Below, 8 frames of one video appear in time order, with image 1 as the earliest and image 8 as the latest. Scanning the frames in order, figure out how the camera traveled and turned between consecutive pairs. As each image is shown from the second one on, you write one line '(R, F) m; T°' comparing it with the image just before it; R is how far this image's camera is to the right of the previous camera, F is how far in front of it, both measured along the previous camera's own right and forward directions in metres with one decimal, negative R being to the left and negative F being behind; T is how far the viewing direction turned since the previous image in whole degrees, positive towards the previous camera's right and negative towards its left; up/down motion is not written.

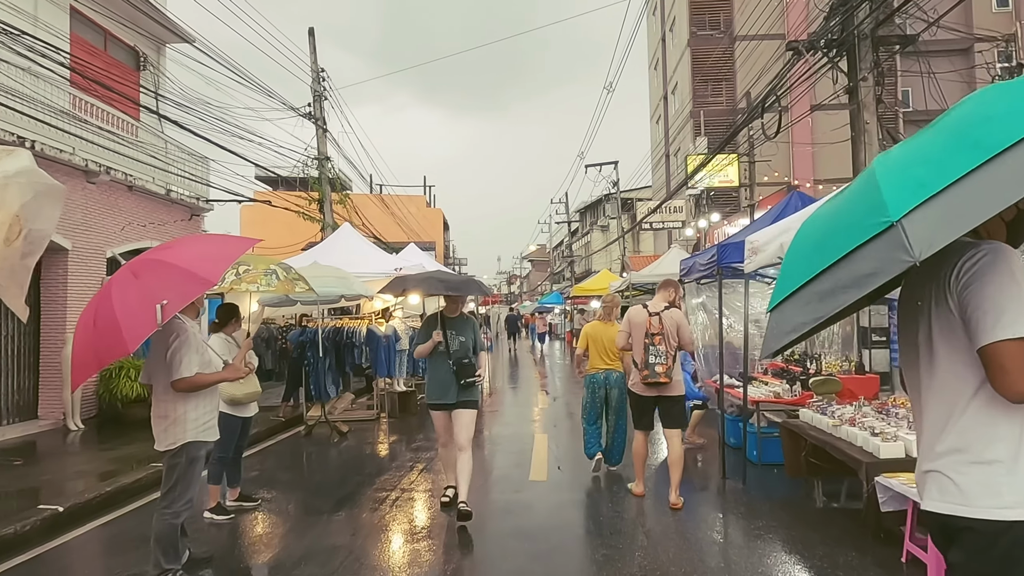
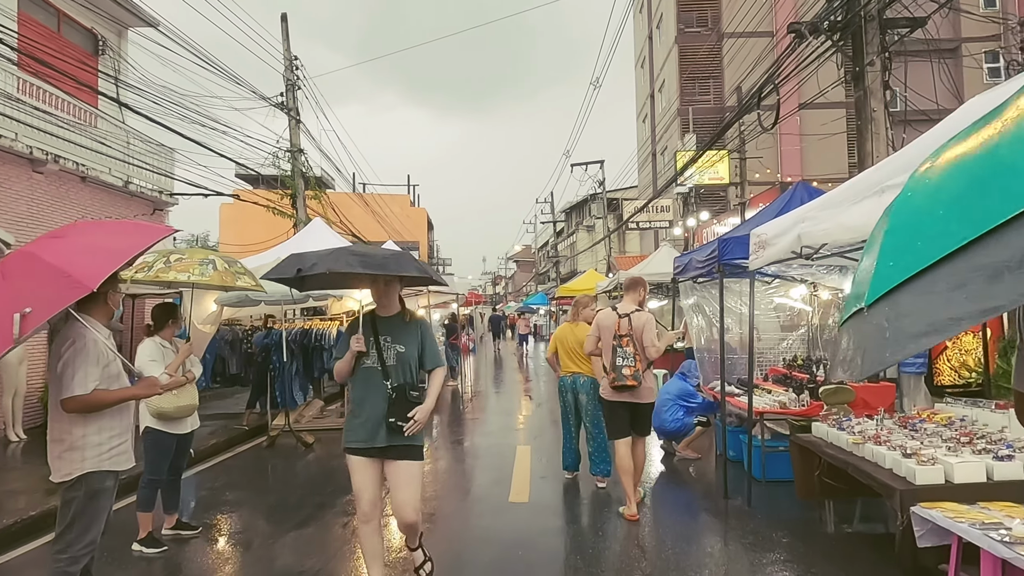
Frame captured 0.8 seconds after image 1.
(+0.1, +0.7) m; +1°
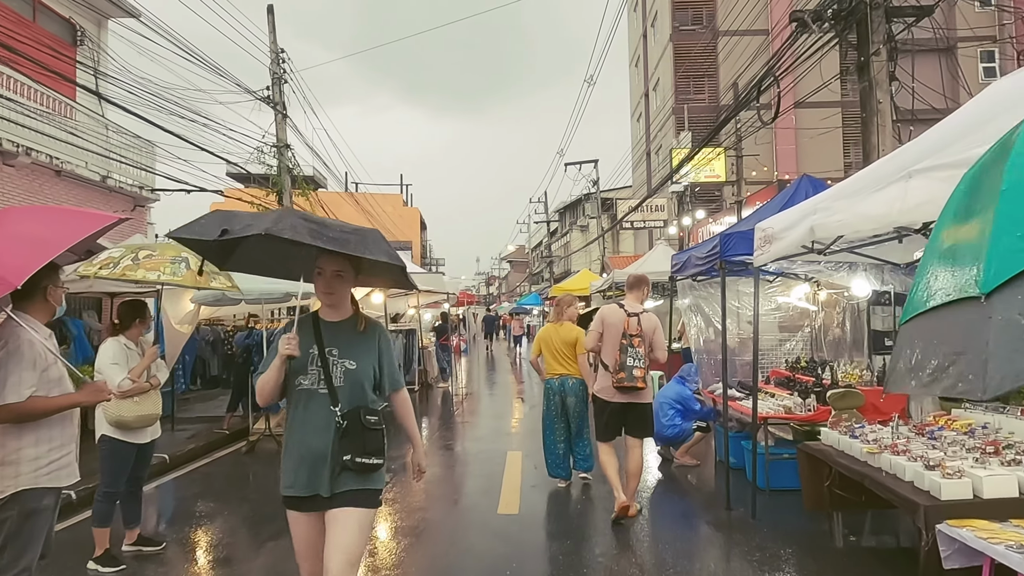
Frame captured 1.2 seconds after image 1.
(0.0, +0.3) m; +1°
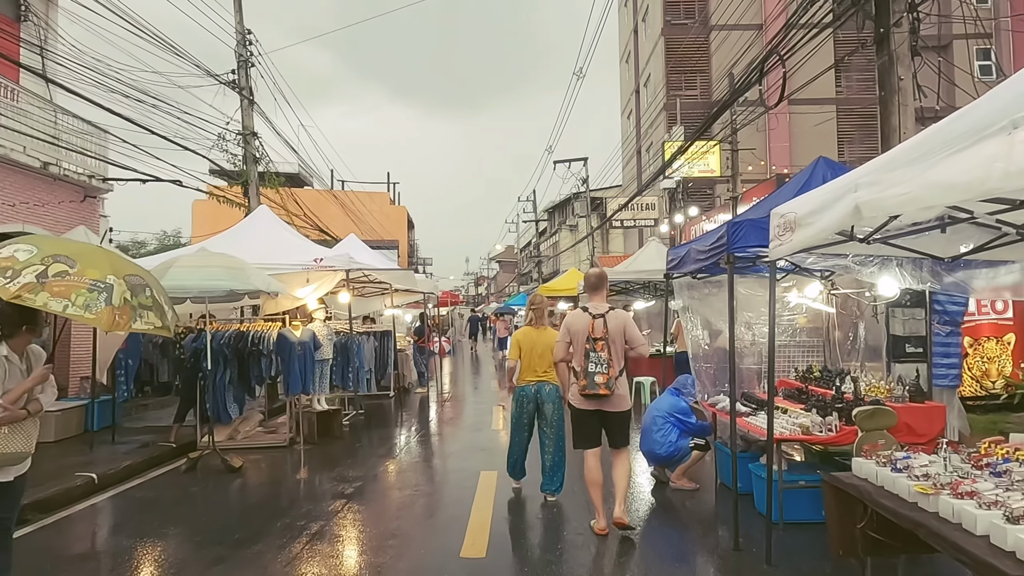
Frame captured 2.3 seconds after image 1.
(+0.1, +0.9) m; +1°
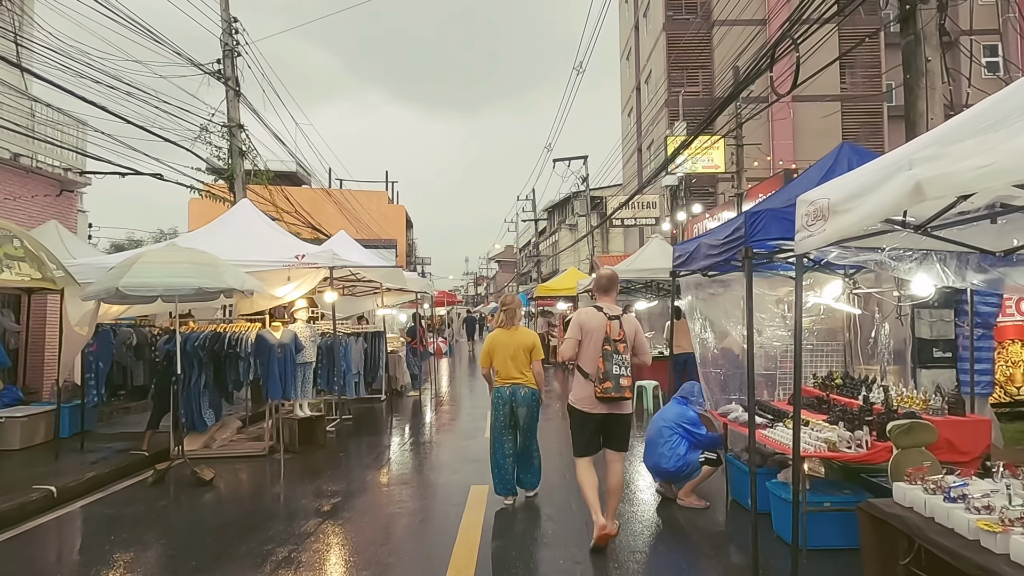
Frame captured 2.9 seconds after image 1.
(+0.1, +0.5) m; 0°
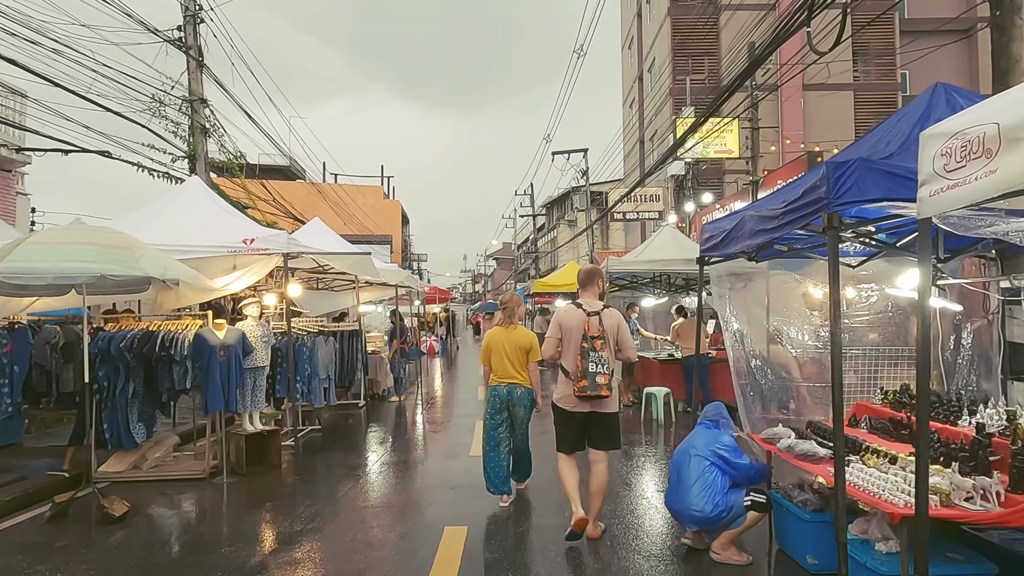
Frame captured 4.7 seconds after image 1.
(+0.1, +1.3) m; 0°
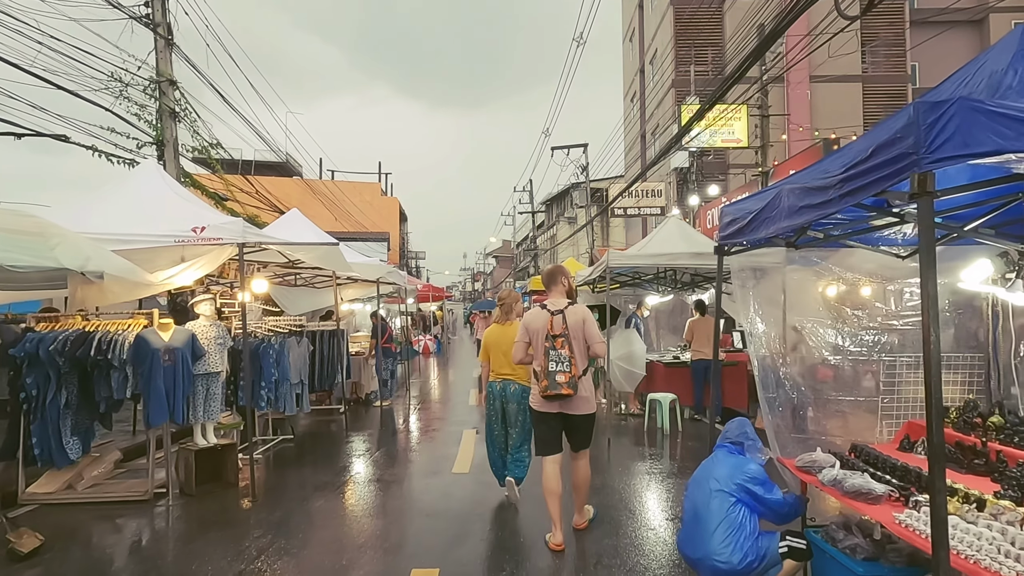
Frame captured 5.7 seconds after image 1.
(+0.1, +0.8) m; 0°
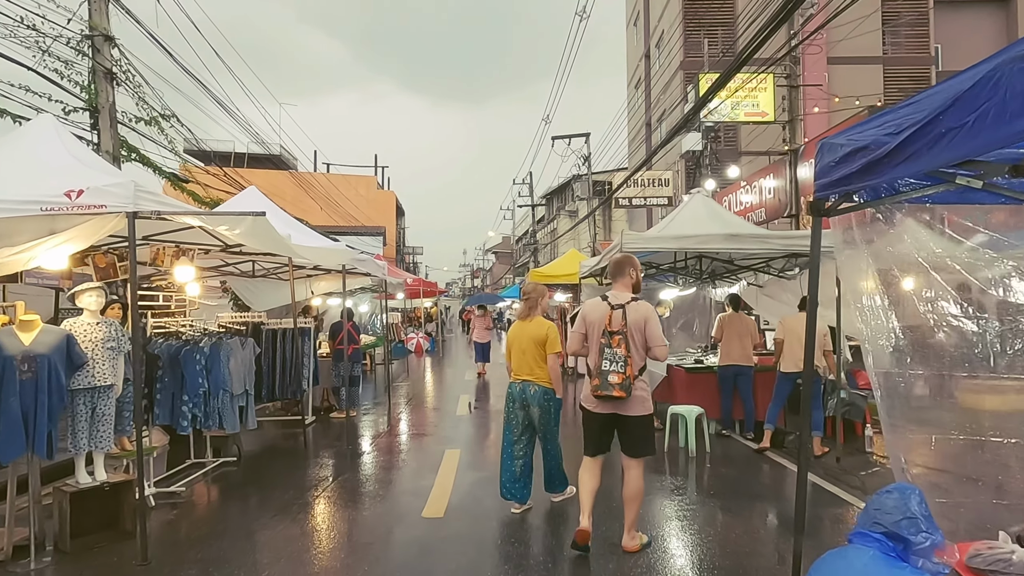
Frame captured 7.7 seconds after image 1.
(+0.1, +1.5) m; 0°
